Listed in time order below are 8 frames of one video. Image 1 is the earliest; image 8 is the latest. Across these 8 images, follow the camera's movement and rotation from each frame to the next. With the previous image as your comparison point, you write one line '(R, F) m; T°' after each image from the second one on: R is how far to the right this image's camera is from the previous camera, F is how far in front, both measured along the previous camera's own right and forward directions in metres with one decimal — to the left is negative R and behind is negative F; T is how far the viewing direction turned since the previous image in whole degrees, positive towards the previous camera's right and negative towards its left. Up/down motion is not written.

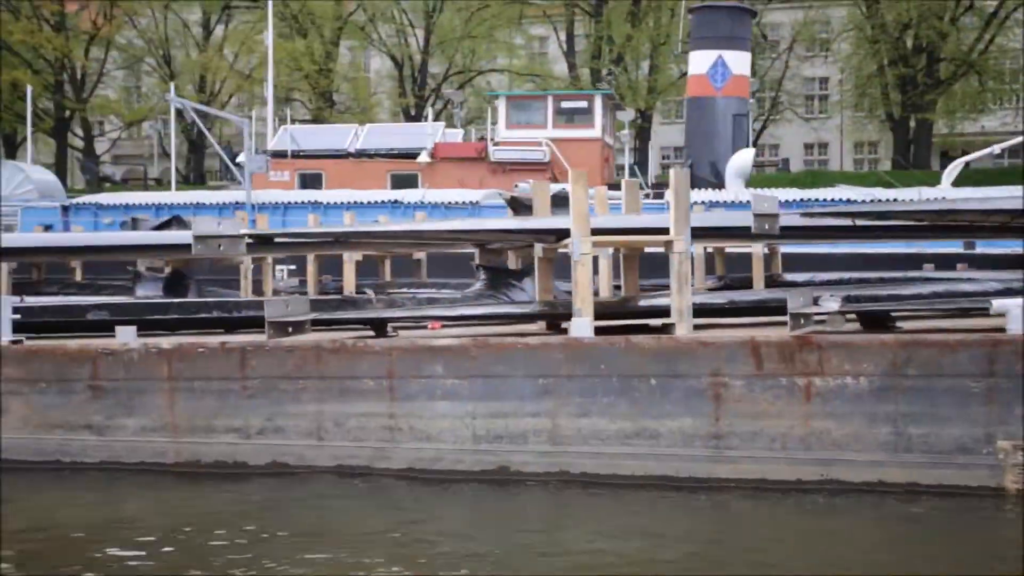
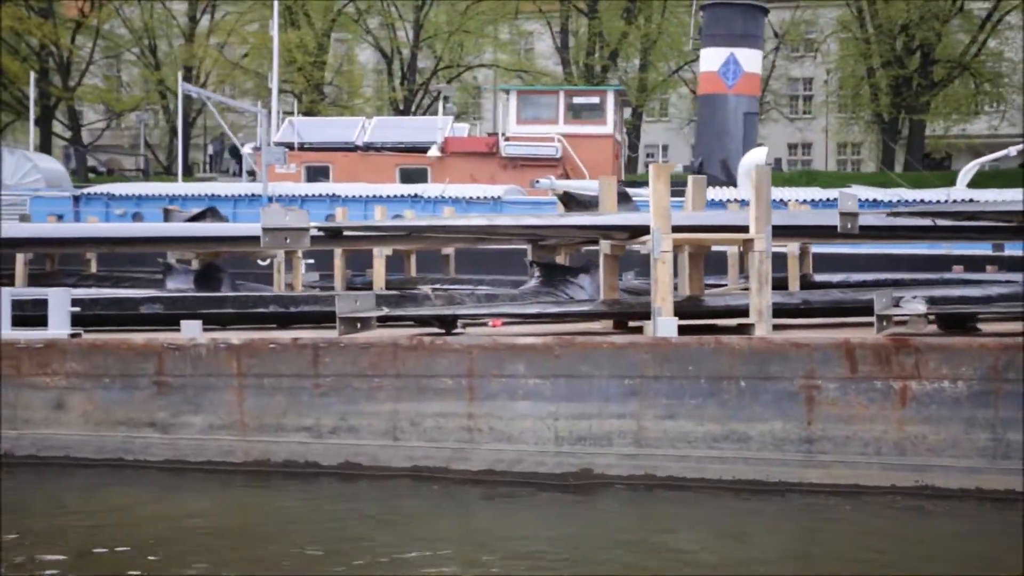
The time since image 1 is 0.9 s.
(-0.8, +0.2) m; +1°
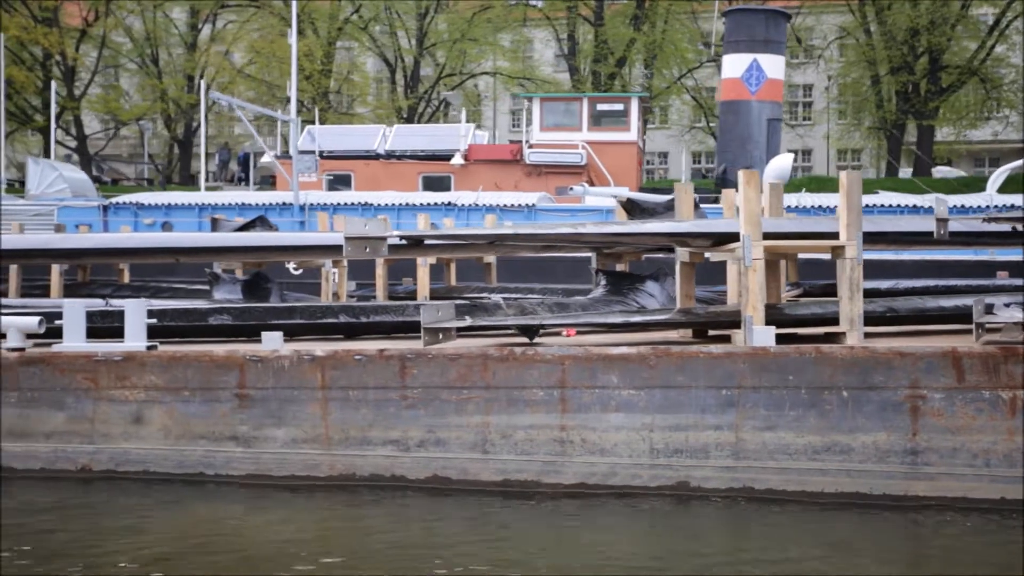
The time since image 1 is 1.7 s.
(-0.7, +0.2) m; 0°
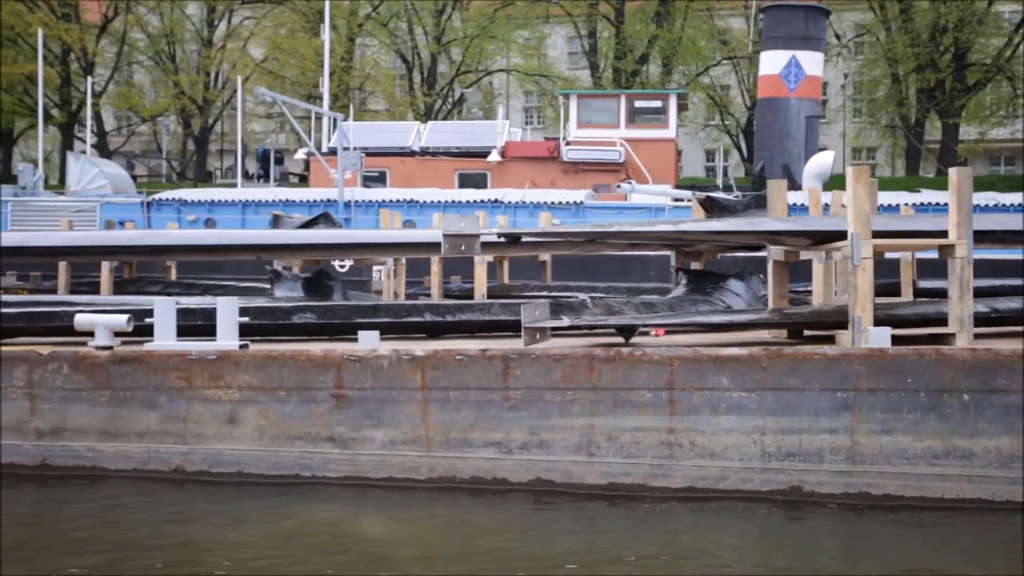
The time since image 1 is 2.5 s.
(-0.7, +0.2) m; -1°
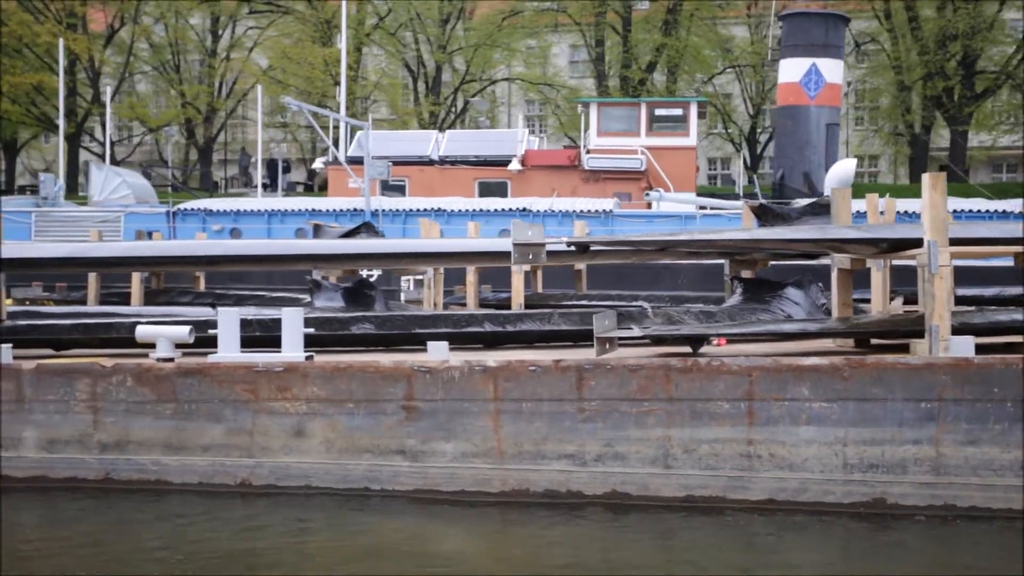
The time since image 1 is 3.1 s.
(-0.6, +0.1) m; 0°
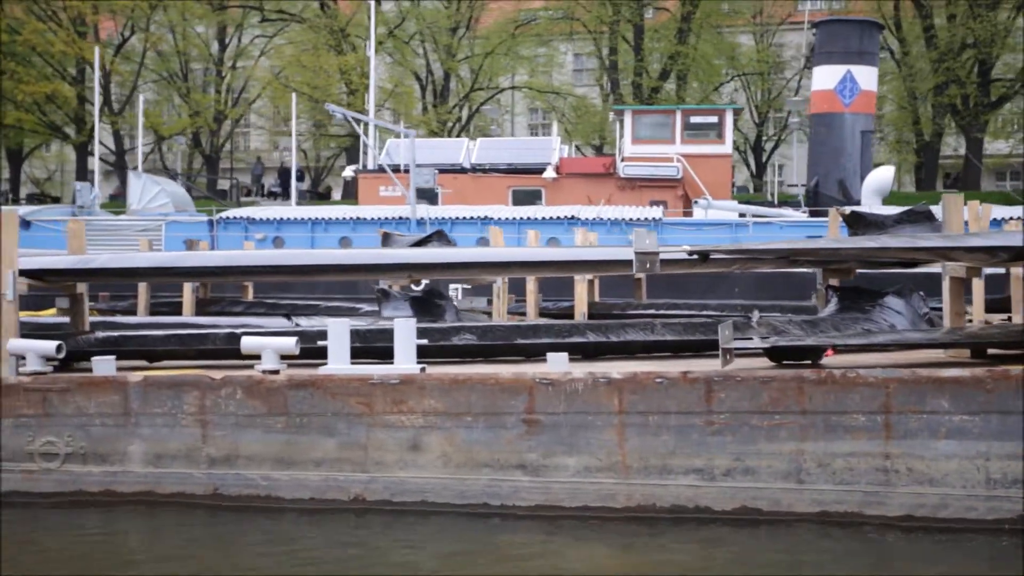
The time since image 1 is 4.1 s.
(-1.0, +0.2) m; 0°
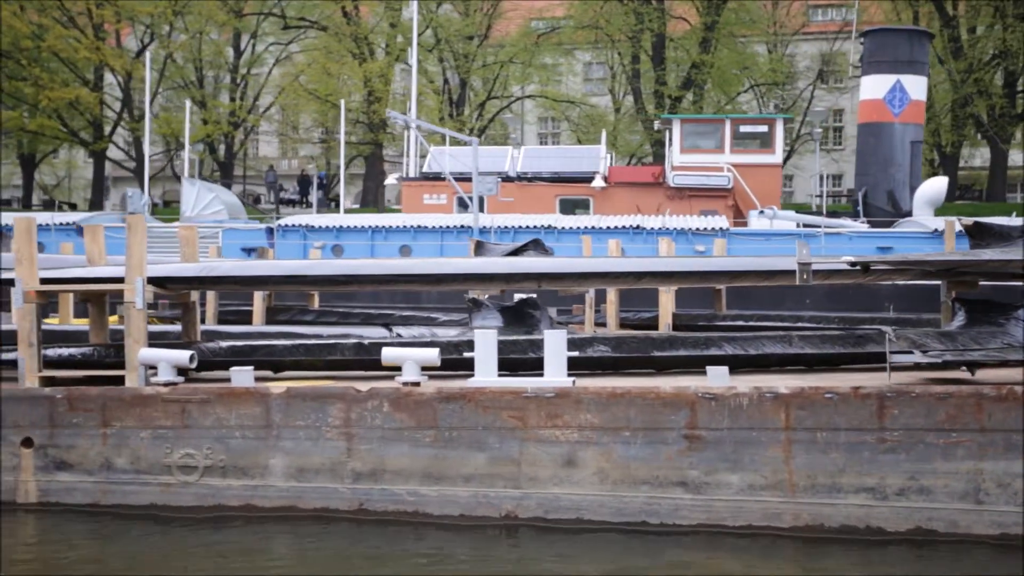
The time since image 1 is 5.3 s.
(-1.2, +0.3) m; 0°
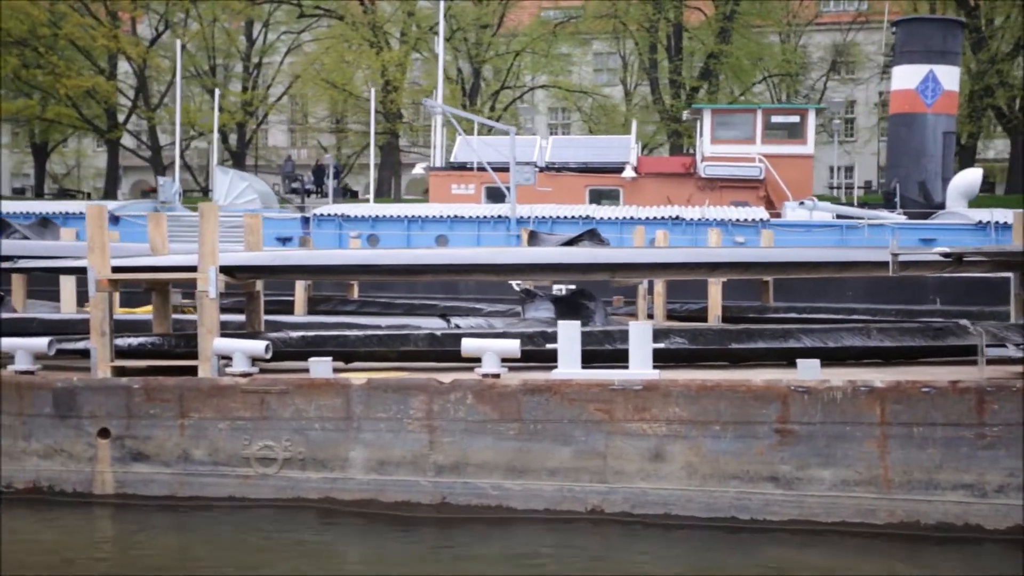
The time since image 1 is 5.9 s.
(-0.6, +0.1) m; 0°
